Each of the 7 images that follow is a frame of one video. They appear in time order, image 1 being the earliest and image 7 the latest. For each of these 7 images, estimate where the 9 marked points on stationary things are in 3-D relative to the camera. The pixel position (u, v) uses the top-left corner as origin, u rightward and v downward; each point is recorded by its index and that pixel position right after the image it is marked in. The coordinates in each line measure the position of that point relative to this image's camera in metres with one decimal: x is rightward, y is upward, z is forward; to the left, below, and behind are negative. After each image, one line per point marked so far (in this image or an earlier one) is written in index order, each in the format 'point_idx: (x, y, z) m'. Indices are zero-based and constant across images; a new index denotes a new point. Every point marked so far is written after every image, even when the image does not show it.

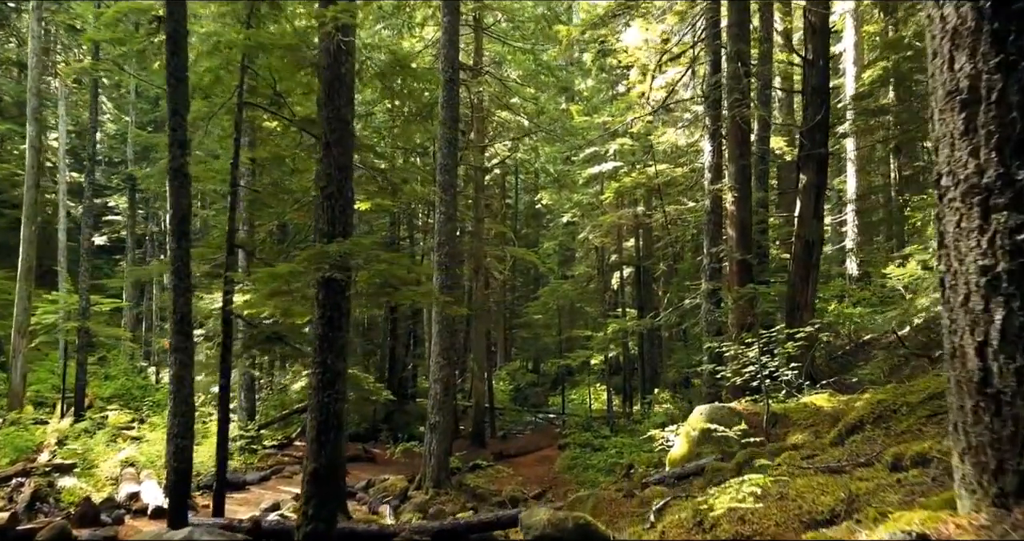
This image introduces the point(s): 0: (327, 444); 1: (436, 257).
0: (-1.6, -1.5, +6.3) m
1: (-1.5, +0.2, +13.8) m
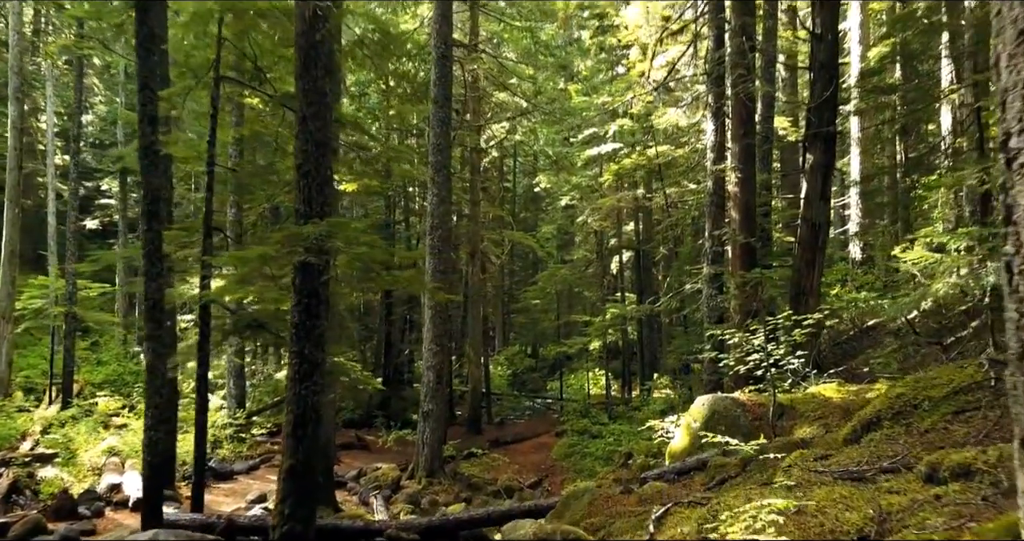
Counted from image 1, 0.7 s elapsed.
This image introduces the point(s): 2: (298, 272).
0: (-1.7, -1.4, +5.9) m
1: (-1.6, +0.5, +13.4) m
2: (-1.8, 0.0, +6.0) m
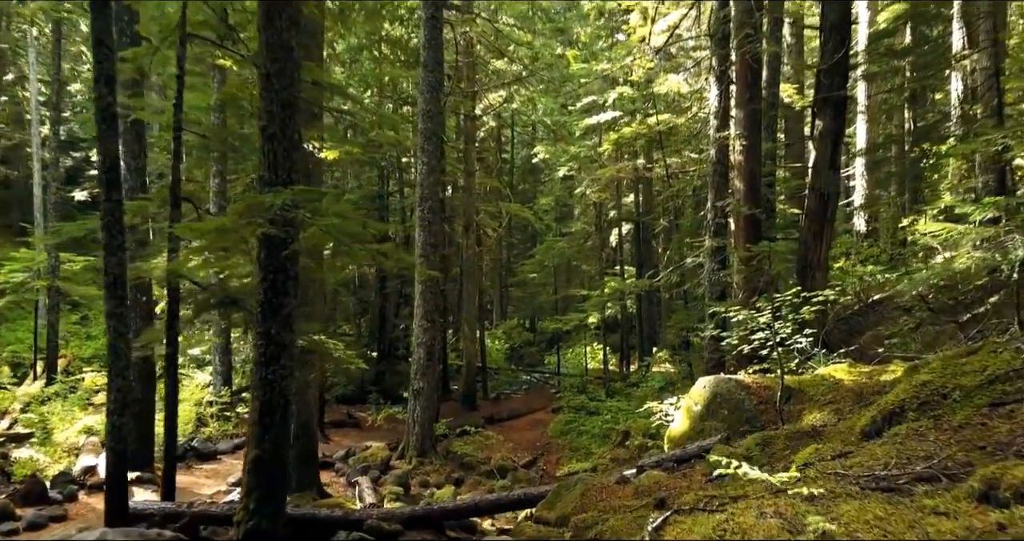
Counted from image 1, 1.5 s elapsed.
0: (-1.8, -1.2, +5.4) m
1: (-1.7, +1.0, +12.8) m
2: (-1.9, +0.2, +5.5) m
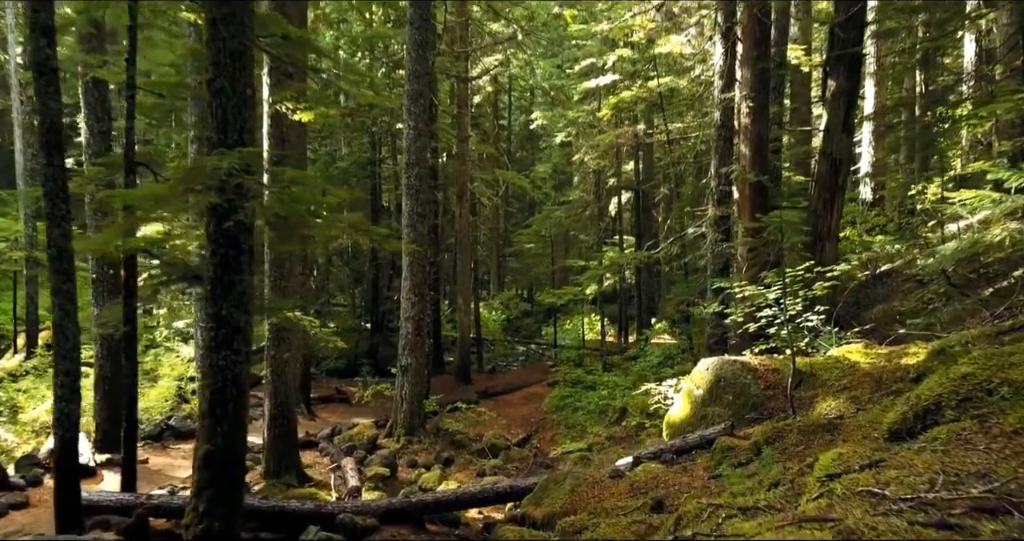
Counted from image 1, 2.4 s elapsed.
0: (-1.9, -1.0, +4.9) m
1: (-1.8, +1.5, +12.2) m
2: (-2.0, +0.4, +4.9) m
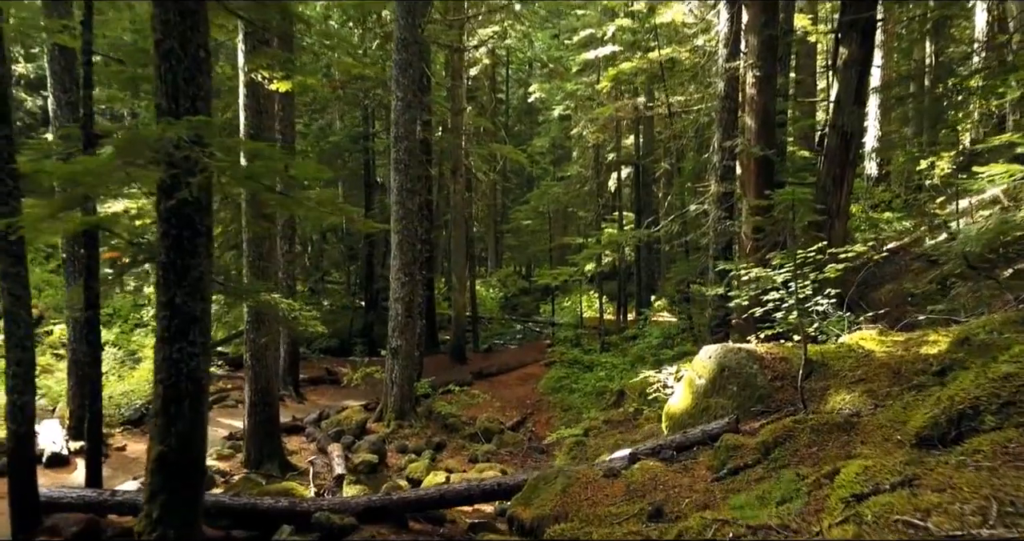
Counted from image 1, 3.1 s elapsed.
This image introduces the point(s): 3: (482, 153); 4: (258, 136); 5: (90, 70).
0: (-2.0, -0.9, +4.4) m
1: (-1.9, +1.8, +11.6) m
2: (-2.1, +0.5, +4.4) m
3: (-0.8, +3.0, +18.6) m
4: (-3.0, +1.6, +8.6) m
5: (-3.8, +1.8, +6.6) m
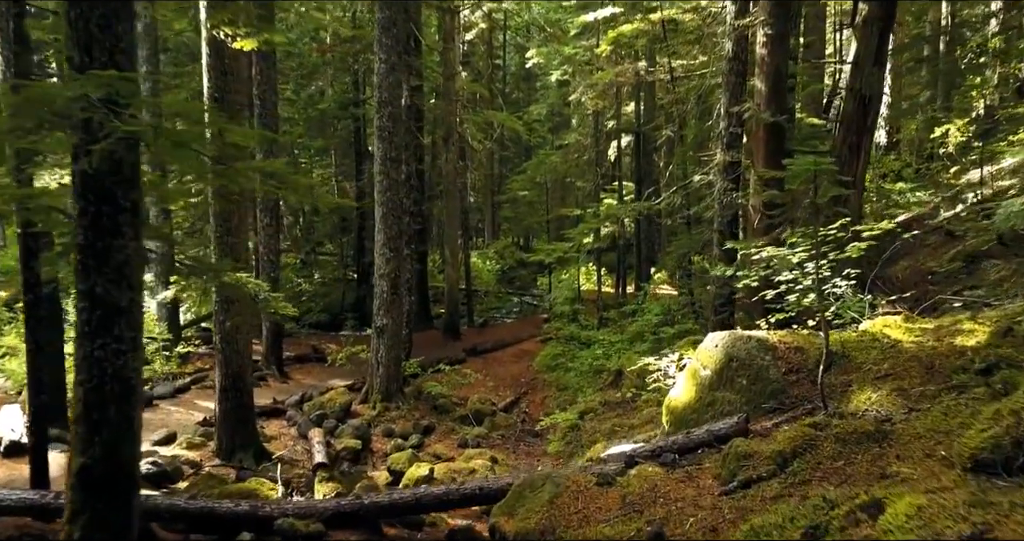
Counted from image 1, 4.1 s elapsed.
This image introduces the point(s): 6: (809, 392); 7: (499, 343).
0: (-2.1, -0.8, +3.8) m
1: (-2.0, +2.2, +10.9) m
2: (-2.2, +0.6, +3.7) m
3: (-0.9, +3.7, +17.8) m
4: (-3.1, +1.9, +7.9) m
5: (-4.0, +2.0, +5.9) m
6: (+2.1, -0.8, +5.1) m
7: (-0.3, -1.7, +16.8) m
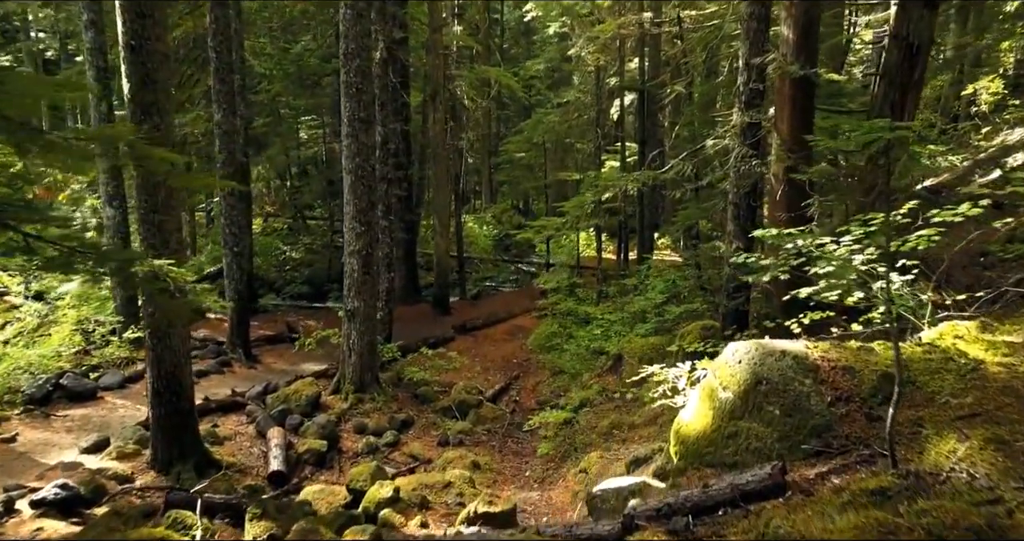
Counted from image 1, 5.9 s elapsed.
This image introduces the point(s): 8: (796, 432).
0: (-2.3, -0.9, +2.7) m
1: (-2.2, +2.5, +9.6) m
2: (-2.4, +0.5, +2.5) m
3: (-1.1, +4.4, +16.3) m
4: (-3.3, +2.0, +6.6) m
5: (-4.1, +2.0, +4.6) m
6: (+1.9, -0.8, +3.9) m
7: (-0.4, -1.0, +15.7) m
8: (+1.5, -0.9, +3.9) m
